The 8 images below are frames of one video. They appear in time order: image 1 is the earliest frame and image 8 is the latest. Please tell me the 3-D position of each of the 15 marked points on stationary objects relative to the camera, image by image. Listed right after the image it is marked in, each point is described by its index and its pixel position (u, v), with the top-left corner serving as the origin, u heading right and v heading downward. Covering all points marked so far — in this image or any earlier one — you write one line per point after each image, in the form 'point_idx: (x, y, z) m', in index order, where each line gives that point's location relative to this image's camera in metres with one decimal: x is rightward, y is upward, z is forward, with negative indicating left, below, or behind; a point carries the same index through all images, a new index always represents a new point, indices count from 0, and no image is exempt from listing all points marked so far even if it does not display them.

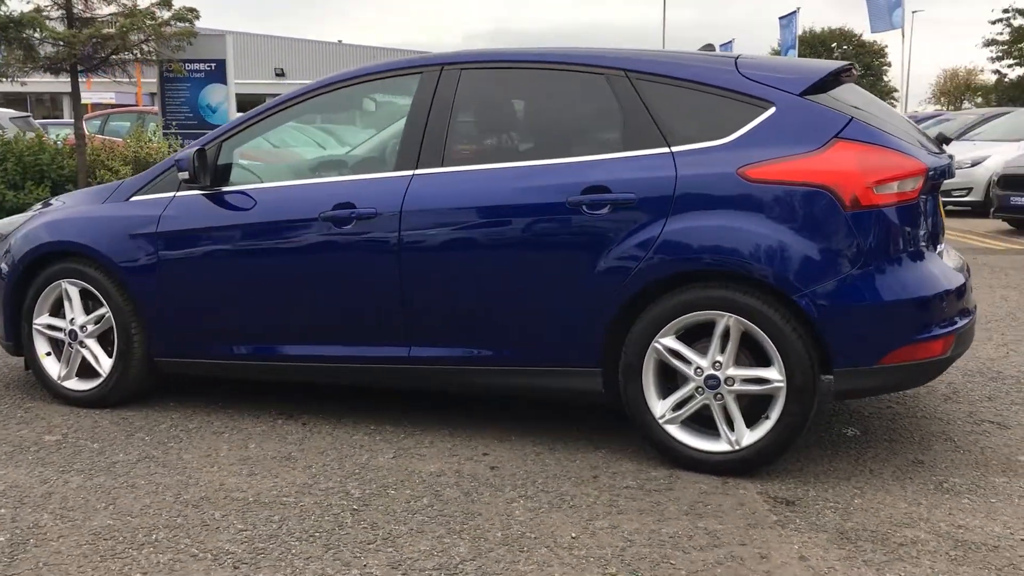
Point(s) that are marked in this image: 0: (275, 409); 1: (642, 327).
0: (-1.0, -0.5, +4.2) m
1: (+0.5, -0.1, +3.5) m
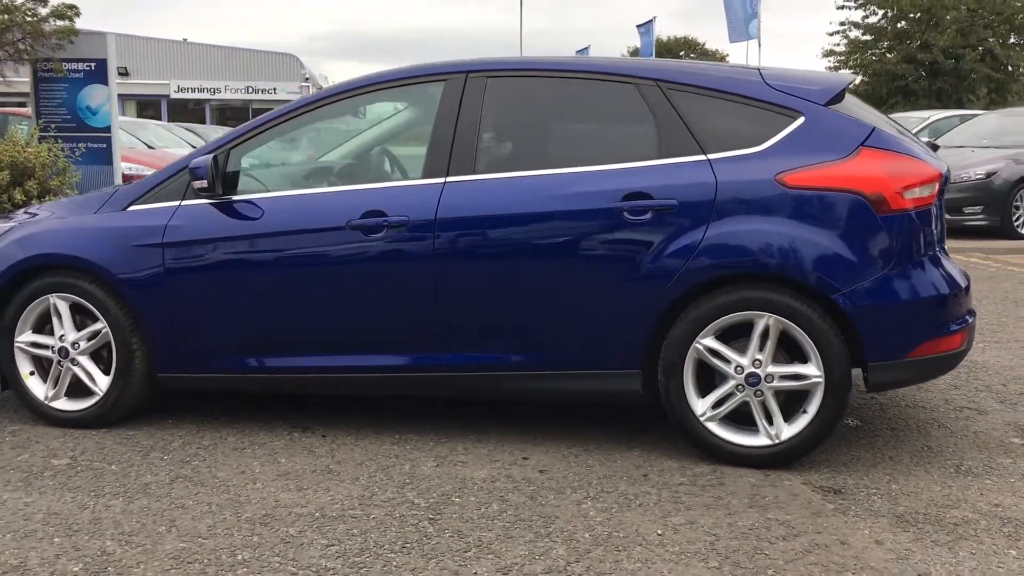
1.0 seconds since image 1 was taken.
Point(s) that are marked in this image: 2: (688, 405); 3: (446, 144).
0: (-0.9, -0.6, +4.1) m
1: (+0.6, -0.1, +3.6) m
2: (+0.6, -0.4, +3.6) m
3: (-0.2, +0.6, +3.8) m
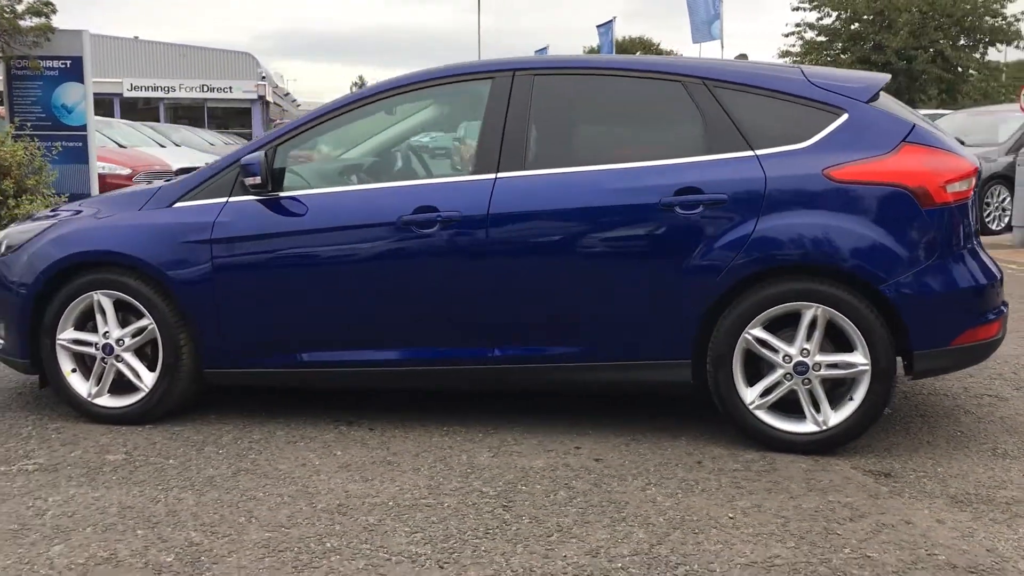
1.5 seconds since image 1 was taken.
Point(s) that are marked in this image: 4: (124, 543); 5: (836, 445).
0: (-0.7, -0.5, +4.2) m
1: (+0.8, -0.1, +3.7) m
2: (+0.8, -0.4, +3.7) m
3: (0.0, +0.6, +3.9) m
4: (-1.1, -0.7, +2.9) m
5: (+1.2, -0.6, +3.7) m
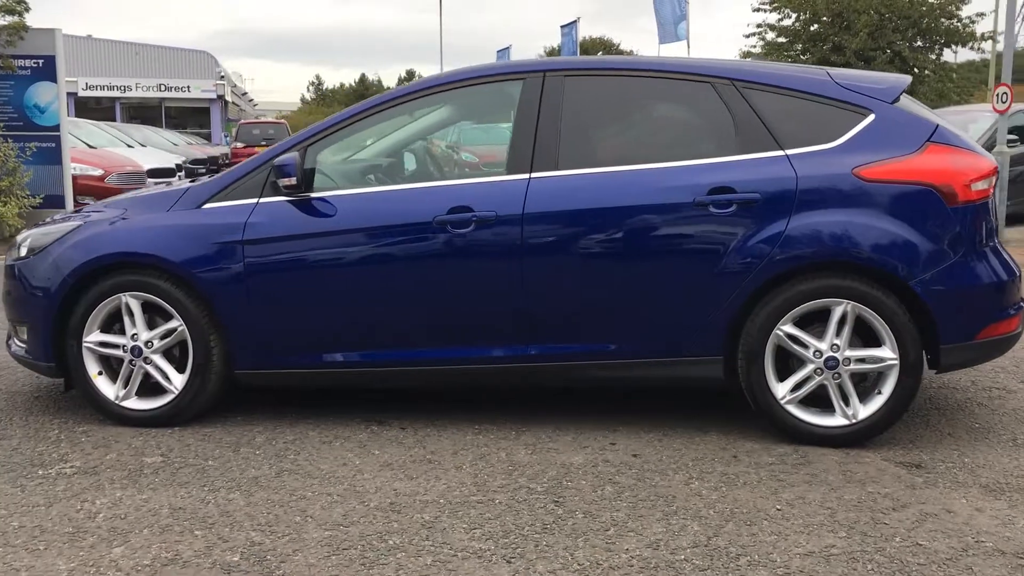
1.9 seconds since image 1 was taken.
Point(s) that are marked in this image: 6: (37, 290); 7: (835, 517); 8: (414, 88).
0: (-0.6, -0.5, +4.2) m
1: (+1.0, -0.1, +3.8) m
2: (+1.0, -0.4, +3.8) m
3: (+0.1, +0.6, +3.9) m
4: (-0.9, -0.7, +2.9) m
5: (+1.3, -0.6, +3.8) m
6: (-2.0, 0.0, +4.1) m
7: (+1.0, -0.7, +3.1) m
8: (-0.4, +0.8, +4.1) m
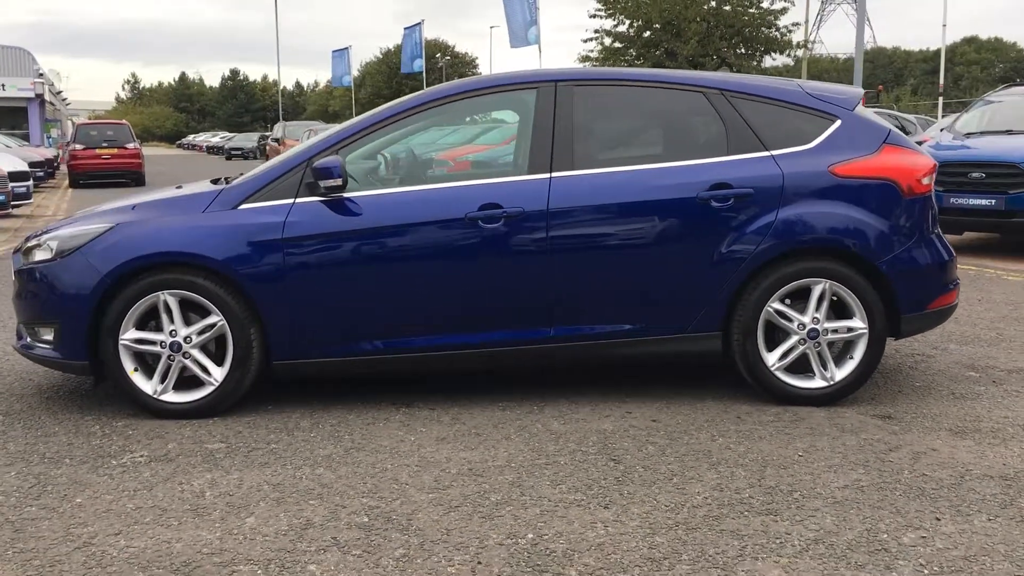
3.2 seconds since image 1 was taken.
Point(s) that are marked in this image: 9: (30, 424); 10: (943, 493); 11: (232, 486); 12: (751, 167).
0: (-0.5, -0.5, +4.5) m
1: (+1.1, 0.0, +4.4) m
2: (+1.1, -0.3, +4.4) m
3: (+0.2, +0.6, +4.4) m
4: (-0.6, -0.7, +3.2) m
5: (+1.5, -0.5, +4.4) m
6: (-1.9, 0.0, +4.2) m
7: (+1.2, -0.6, +3.7) m
8: (-0.4, +0.9, +4.5) m
9: (-2.0, -0.6, +4.2) m
10: (+1.4, -0.7, +3.3) m
11: (-1.0, -0.7, +3.4) m
12: (+1.0, +0.5, +4.3) m
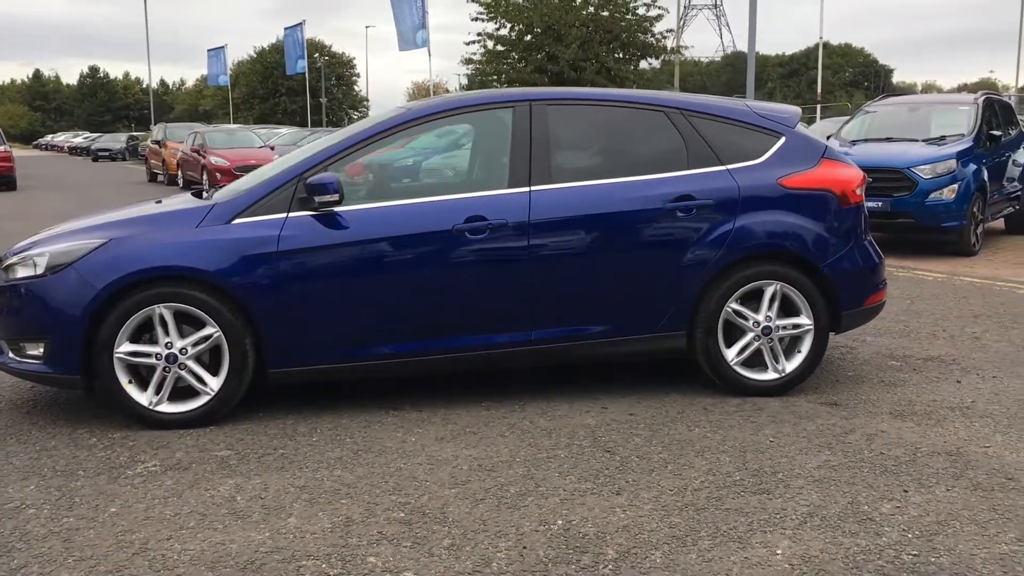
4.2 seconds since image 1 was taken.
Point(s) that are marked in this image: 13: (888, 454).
0: (-0.6, -0.5, +4.7) m
1: (+1.0, 0.0, +4.8) m
2: (+1.0, -0.3, +4.8) m
3: (+0.1, +0.6, +4.7) m
4: (-0.6, -0.8, +3.4) m
5: (+1.4, -0.5, +4.9) m
6: (-1.9, -0.1, +4.3) m
7: (+1.2, -0.6, +4.1) m
8: (-0.5, +0.8, +4.7) m
9: (-2.1, -0.6, +4.2) m
10: (+1.5, -0.7, +3.8) m
11: (-0.9, -0.7, +3.6) m
12: (+0.9, +0.5, +4.7) m
13: (+1.5, -0.7, +3.9) m
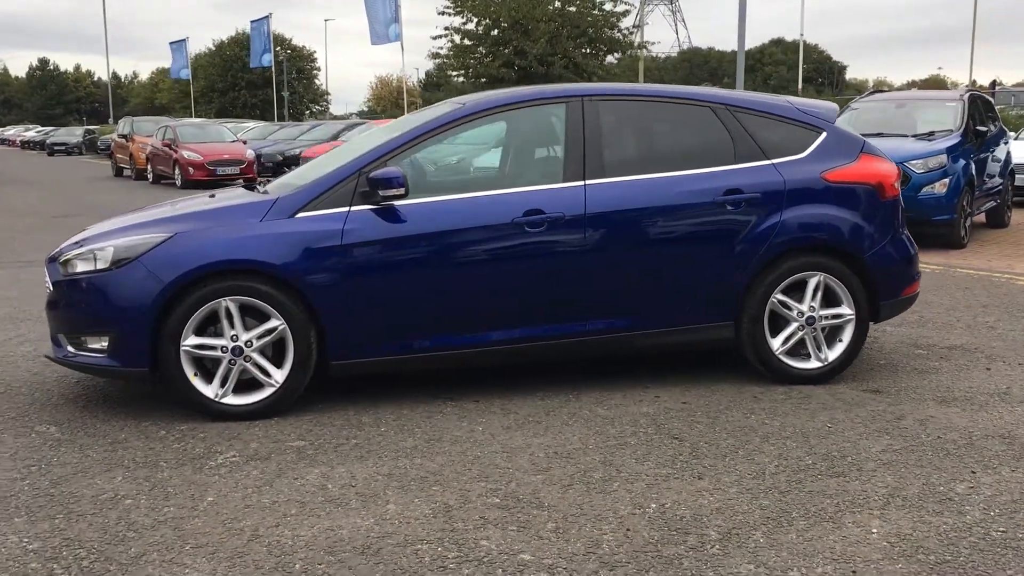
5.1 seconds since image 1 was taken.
0: (-0.4, -0.5, +4.8) m
1: (+1.2, 0.0, +4.9) m
2: (+1.3, -0.3, +4.9) m
3: (+0.3, +0.6, +4.8) m
4: (-0.3, -0.7, +3.4) m
5: (+1.6, -0.4, +5.0) m
6: (-1.6, 0.0, +4.3) m
7: (+1.5, -0.6, +4.2) m
8: (-0.2, +0.9, +4.8) m
9: (-1.8, -0.6, +4.3) m
10: (+1.8, -0.6, +3.9) m
11: (-0.6, -0.7, +3.6) m
12: (+1.2, +0.6, +4.9) m
13: (+1.8, -0.6, +4.1) m
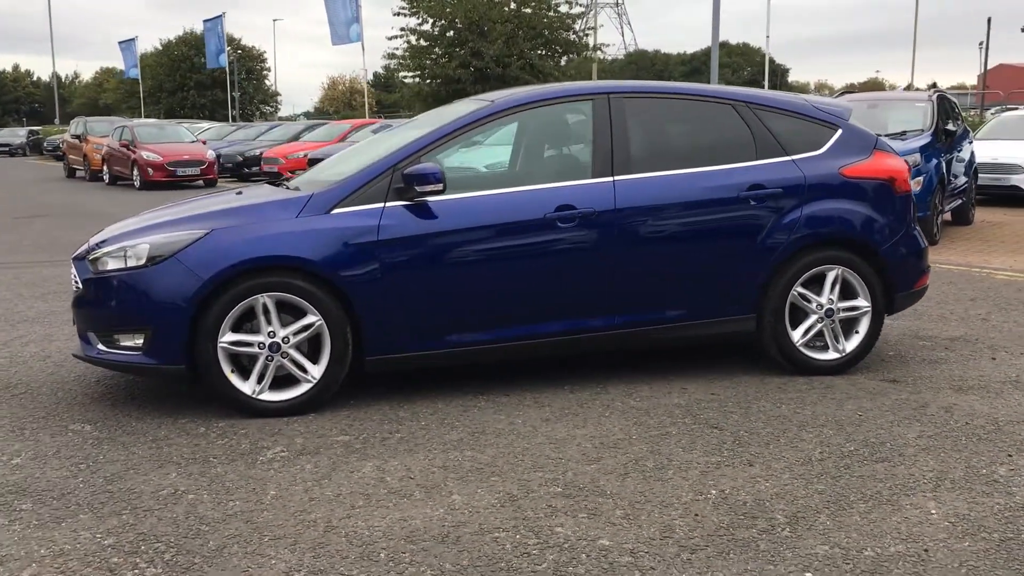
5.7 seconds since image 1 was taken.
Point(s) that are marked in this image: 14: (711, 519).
0: (-0.2, -0.5, +4.8) m
1: (+1.4, 0.0, +5.0) m
2: (+1.4, -0.2, +5.0) m
3: (+0.4, +0.7, +4.8) m
4: (0.0, -0.7, +3.5) m
5: (+1.7, -0.4, +5.1) m
6: (-1.5, 0.0, +4.2) m
7: (+1.7, -0.6, +4.4) m
8: (-0.1, +0.9, +4.8) m
9: (-1.6, -0.6, +4.2) m
10: (+2.0, -0.6, +4.0) m
11: (-0.4, -0.7, +3.7) m
12: (+1.3, +0.6, +5.0) m
13: (+2.0, -0.6, +4.2) m
14: (+0.6, -0.7, +3.2) m
